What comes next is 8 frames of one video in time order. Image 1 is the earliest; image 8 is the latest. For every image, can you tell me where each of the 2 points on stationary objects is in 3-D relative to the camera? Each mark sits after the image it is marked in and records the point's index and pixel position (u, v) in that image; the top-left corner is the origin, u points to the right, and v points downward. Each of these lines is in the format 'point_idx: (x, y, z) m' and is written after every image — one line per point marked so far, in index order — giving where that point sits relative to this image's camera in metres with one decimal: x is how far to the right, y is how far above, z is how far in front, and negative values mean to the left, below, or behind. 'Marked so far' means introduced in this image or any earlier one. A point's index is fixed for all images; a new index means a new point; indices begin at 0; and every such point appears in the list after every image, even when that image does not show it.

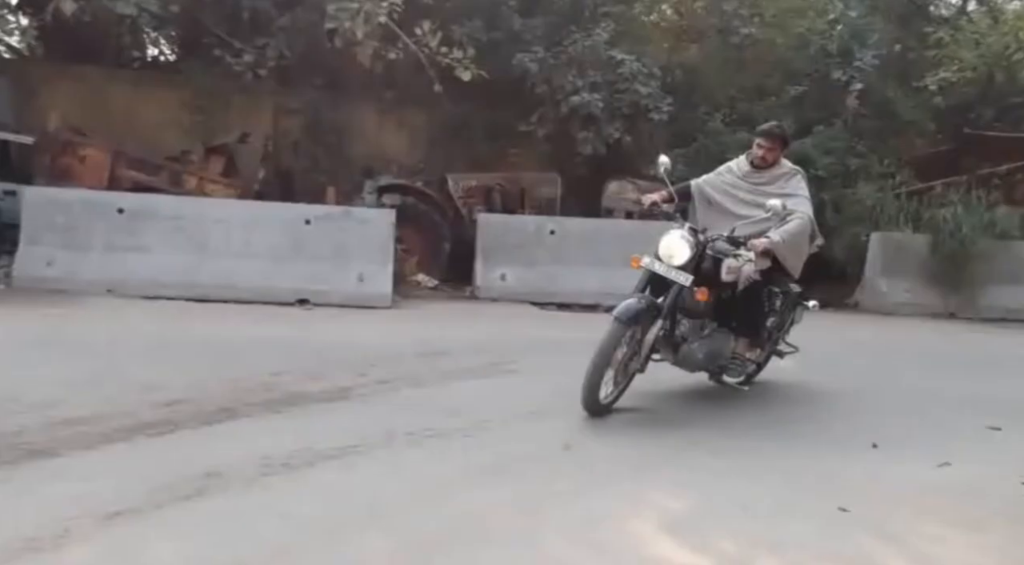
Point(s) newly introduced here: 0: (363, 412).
0: (-0.8, -0.7, +4.7) m
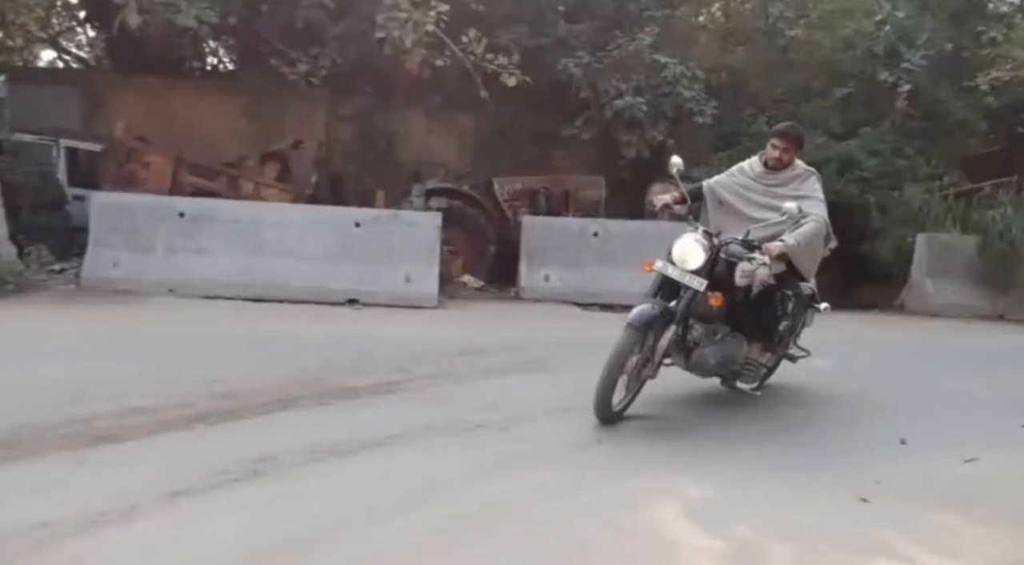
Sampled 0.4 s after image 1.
0: (-0.6, -0.7, +4.9) m
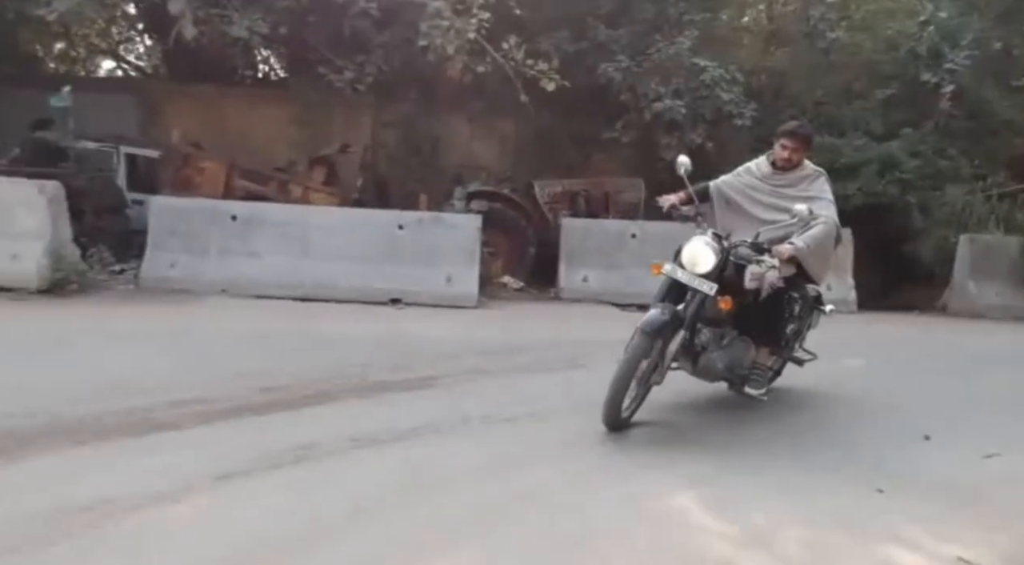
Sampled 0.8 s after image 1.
0: (-0.4, -0.7, +5.2) m
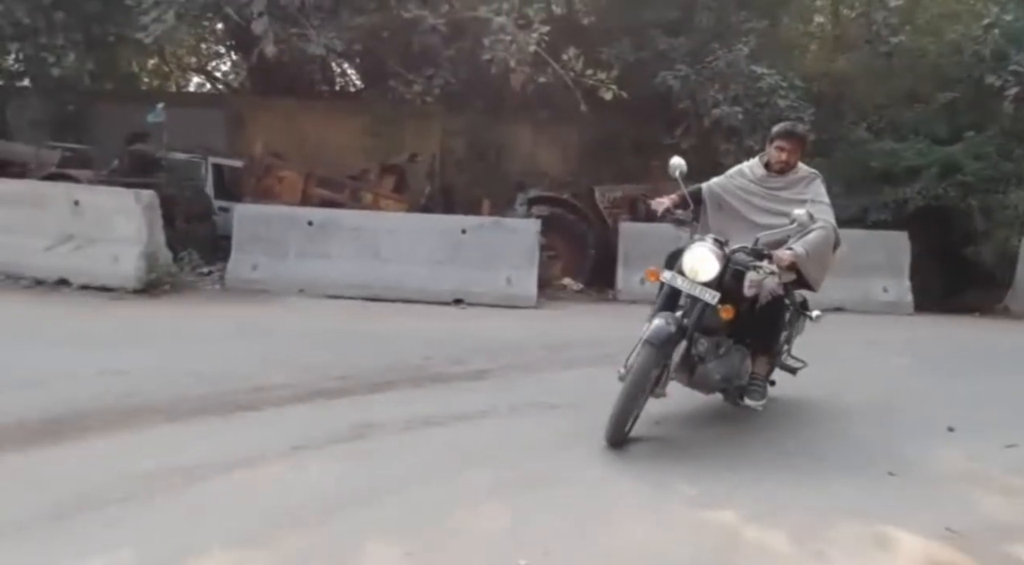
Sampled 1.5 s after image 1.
0: (-0.1, -0.7, +5.6) m
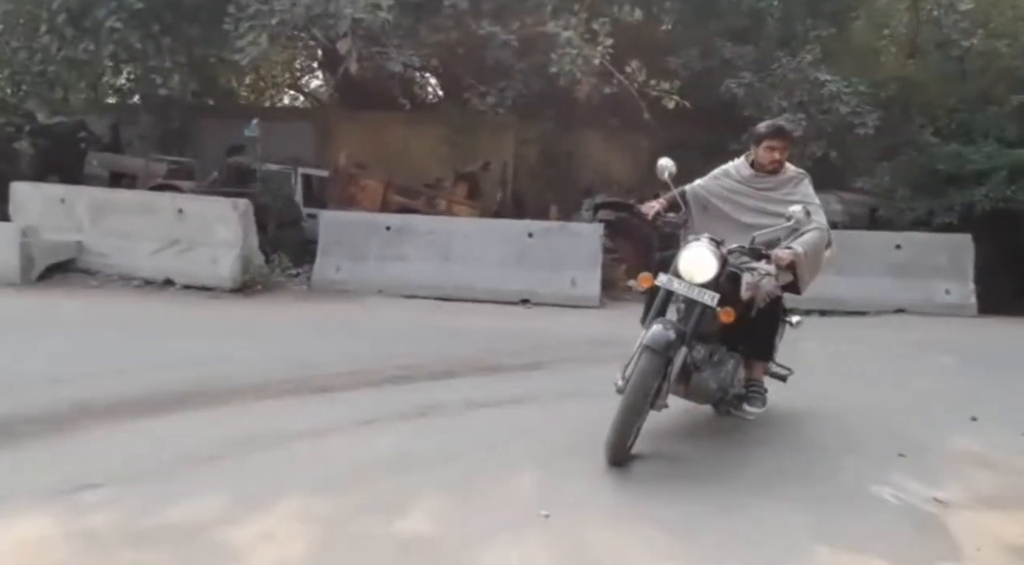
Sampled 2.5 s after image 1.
0: (+0.2, -0.7, +6.1) m
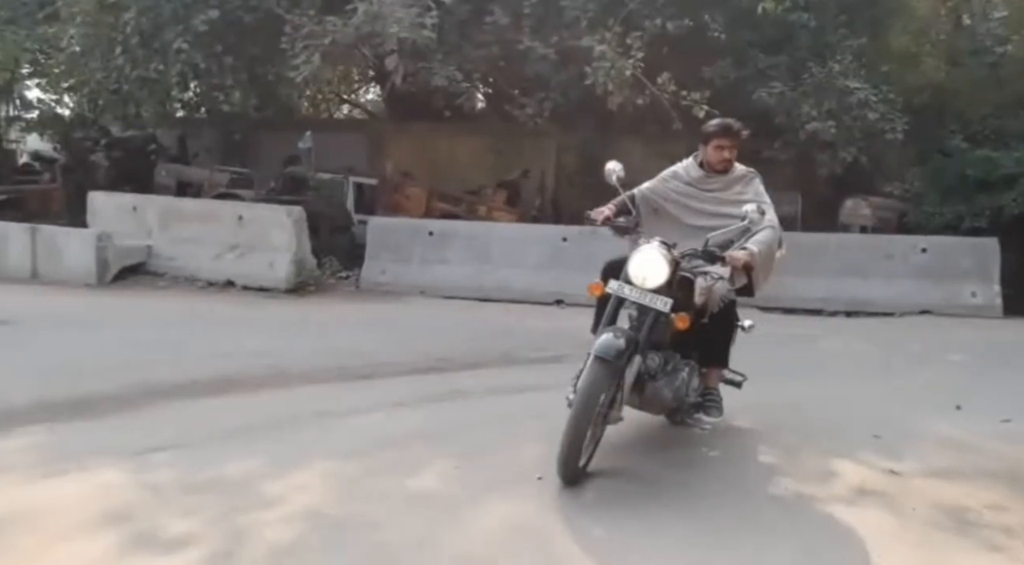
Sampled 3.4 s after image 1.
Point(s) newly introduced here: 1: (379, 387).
0: (+0.4, -0.7, +6.6) m
1: (-0.9, -0.7, +5.9) m
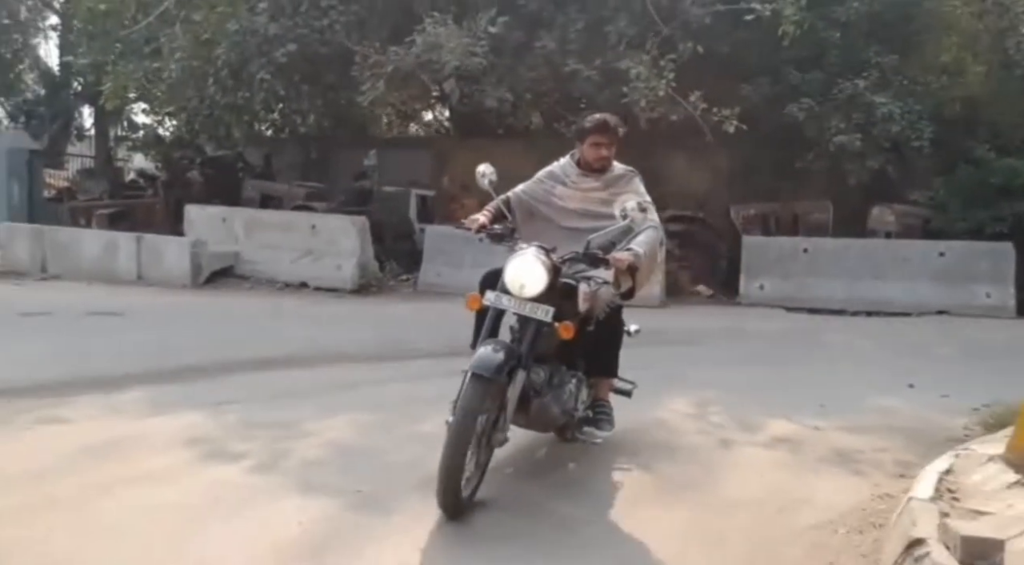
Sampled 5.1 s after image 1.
0: (+0.6, -0.6, +7.6) m
1: (-0.8, -0.7, +7.0) m
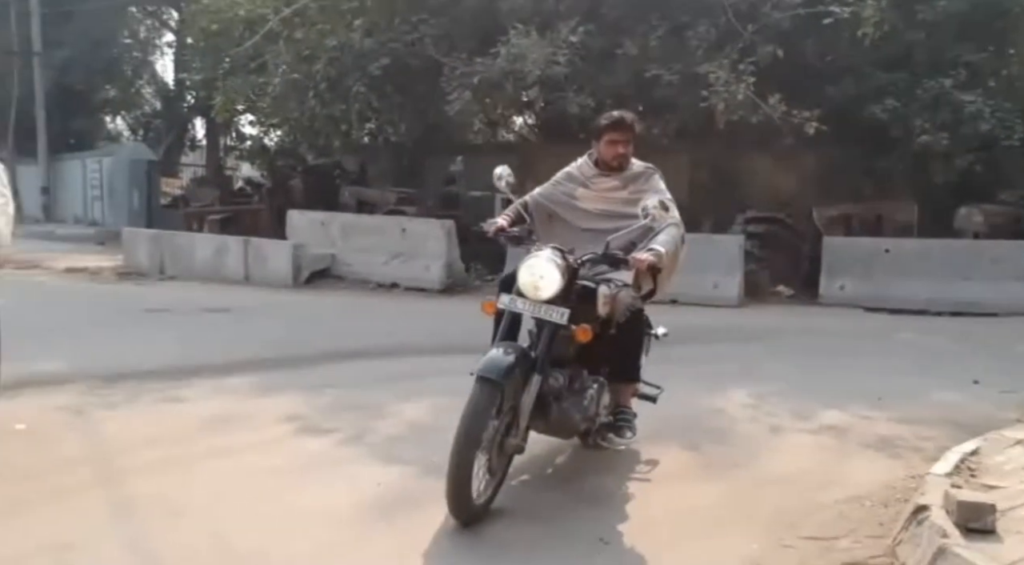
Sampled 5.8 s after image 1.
0: (+1.3, -0.6, +7.9) m
1: (-0.1, -0.7, +7.5) m
